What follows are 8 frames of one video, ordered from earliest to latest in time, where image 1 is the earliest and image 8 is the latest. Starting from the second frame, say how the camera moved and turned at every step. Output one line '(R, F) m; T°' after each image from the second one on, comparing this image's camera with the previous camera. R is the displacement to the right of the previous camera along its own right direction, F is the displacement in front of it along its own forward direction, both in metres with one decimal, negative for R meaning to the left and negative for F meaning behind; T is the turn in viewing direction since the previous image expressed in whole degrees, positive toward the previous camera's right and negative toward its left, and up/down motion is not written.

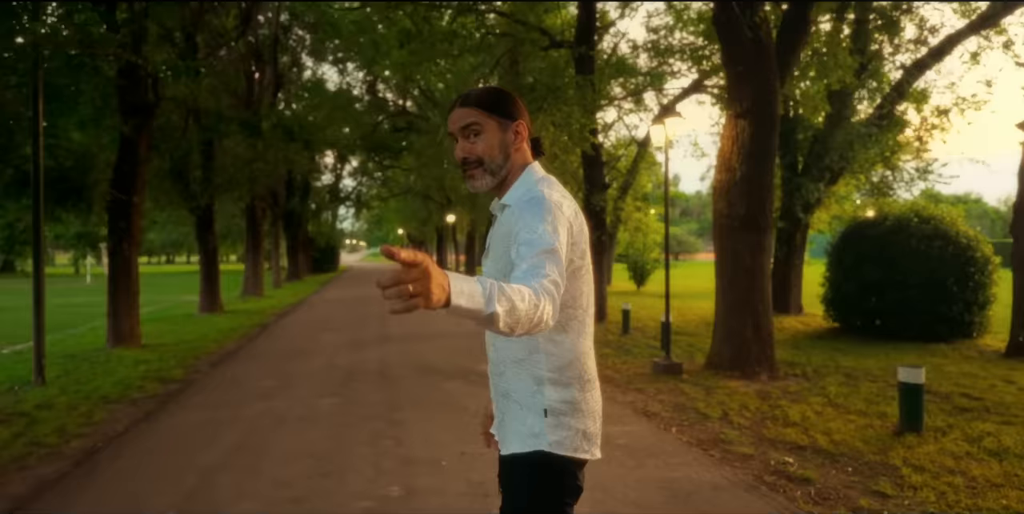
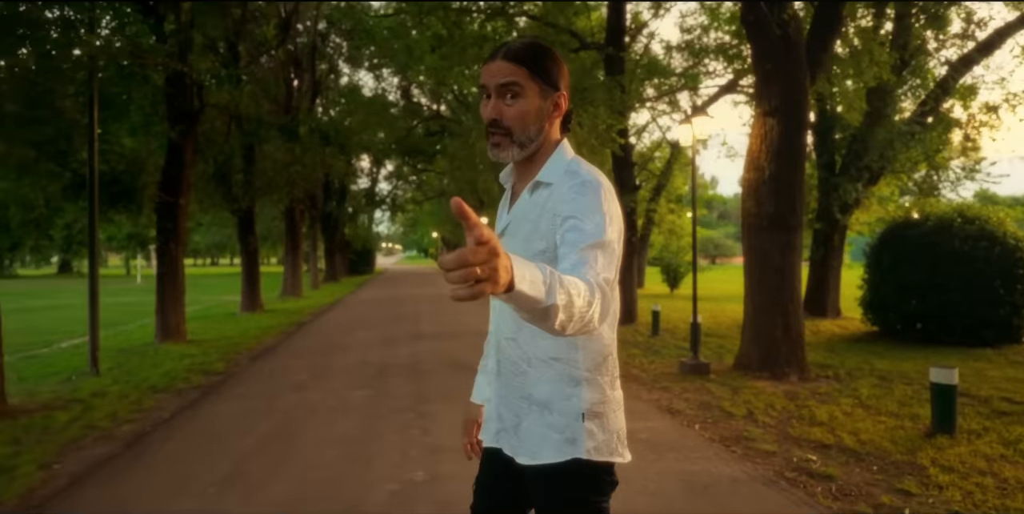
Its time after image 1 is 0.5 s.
(+0.1, 0.0) m; -2°
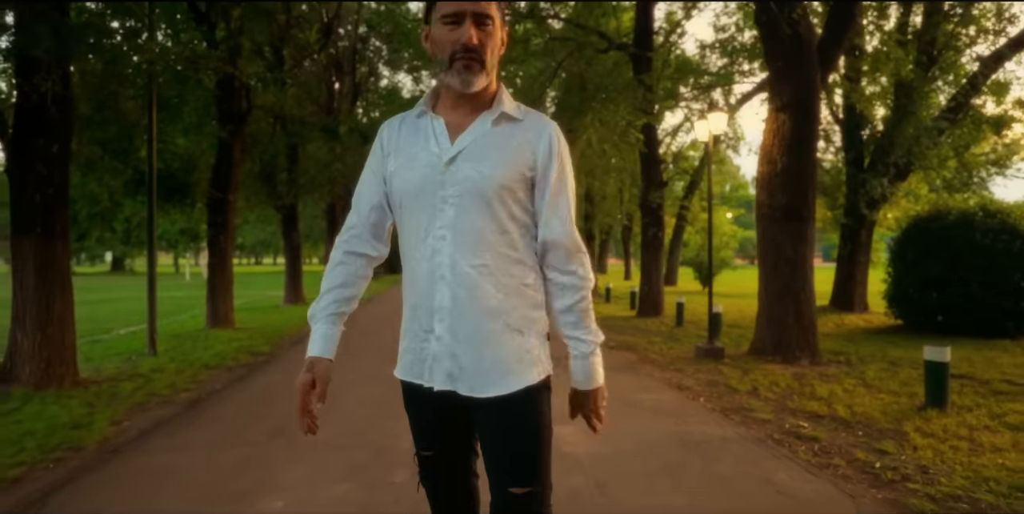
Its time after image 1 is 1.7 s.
(+0.2, -0.8) m; -2°
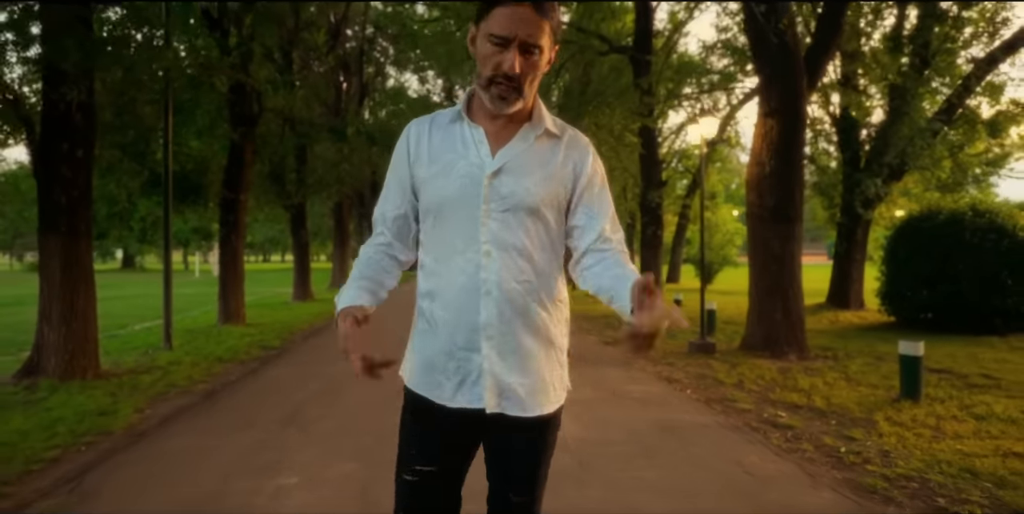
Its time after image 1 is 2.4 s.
(+0.1, -0.6) m; 0°
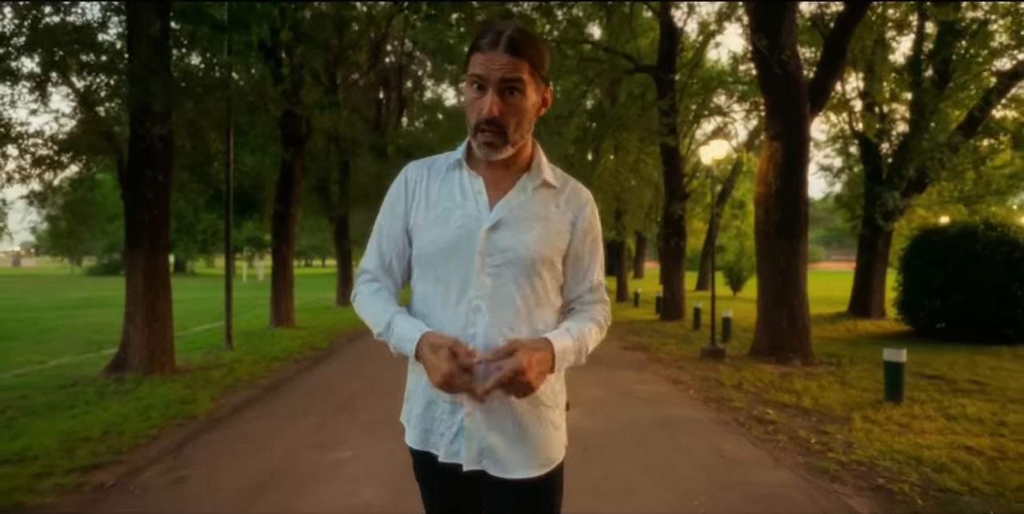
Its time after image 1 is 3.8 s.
(+0.2, -1.3) m; -2°
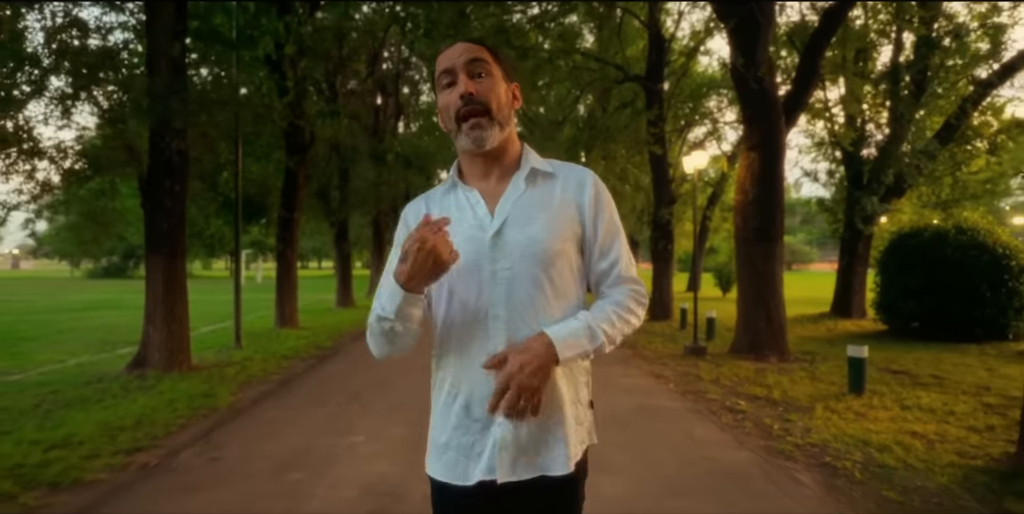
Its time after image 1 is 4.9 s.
(0.0, -1.0) m; 0°
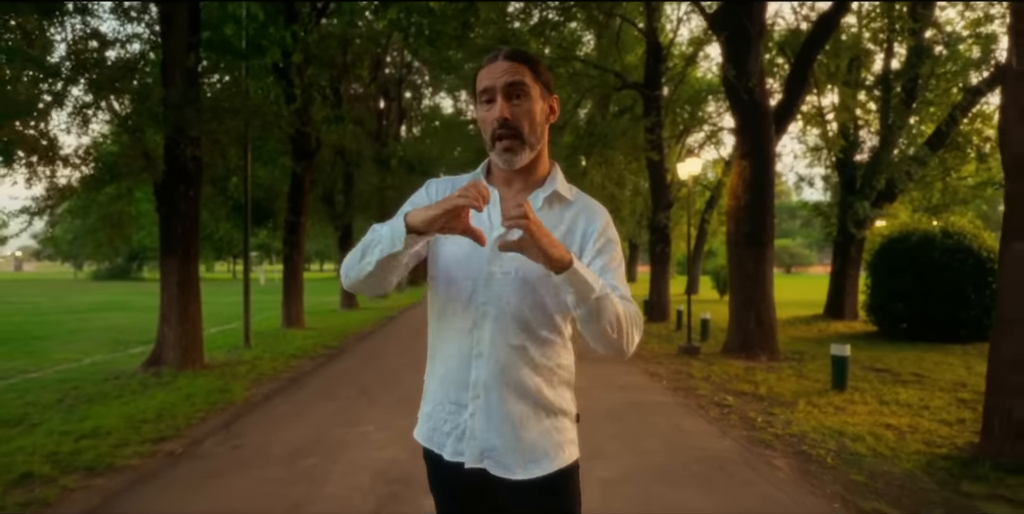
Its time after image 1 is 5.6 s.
(0.0, -0.6) m; 0°
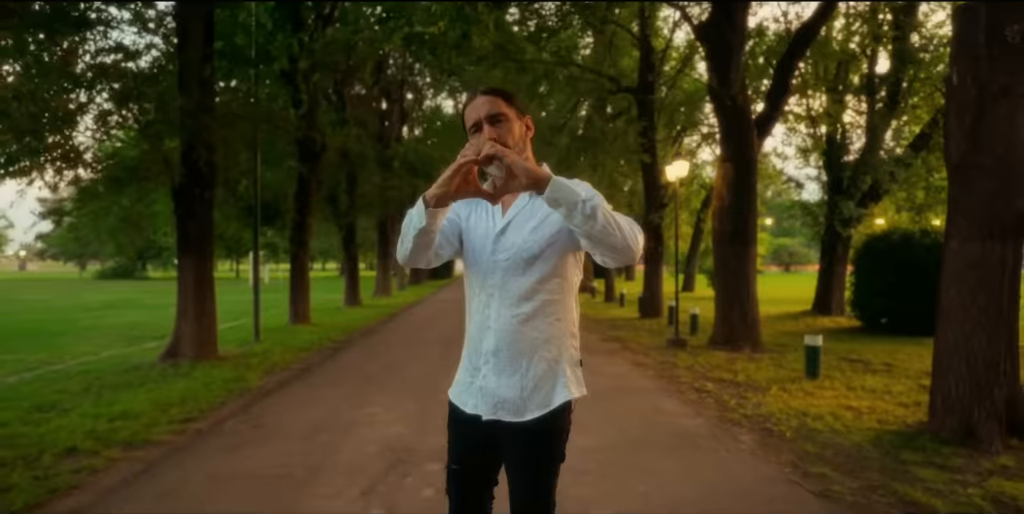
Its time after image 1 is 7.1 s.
(+0.1, -0.9) m; 0°
